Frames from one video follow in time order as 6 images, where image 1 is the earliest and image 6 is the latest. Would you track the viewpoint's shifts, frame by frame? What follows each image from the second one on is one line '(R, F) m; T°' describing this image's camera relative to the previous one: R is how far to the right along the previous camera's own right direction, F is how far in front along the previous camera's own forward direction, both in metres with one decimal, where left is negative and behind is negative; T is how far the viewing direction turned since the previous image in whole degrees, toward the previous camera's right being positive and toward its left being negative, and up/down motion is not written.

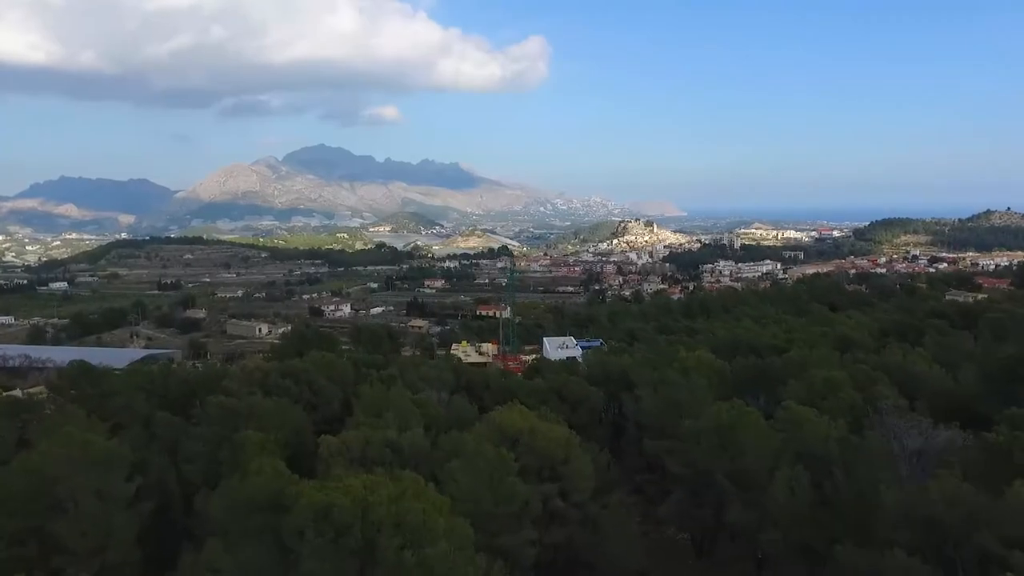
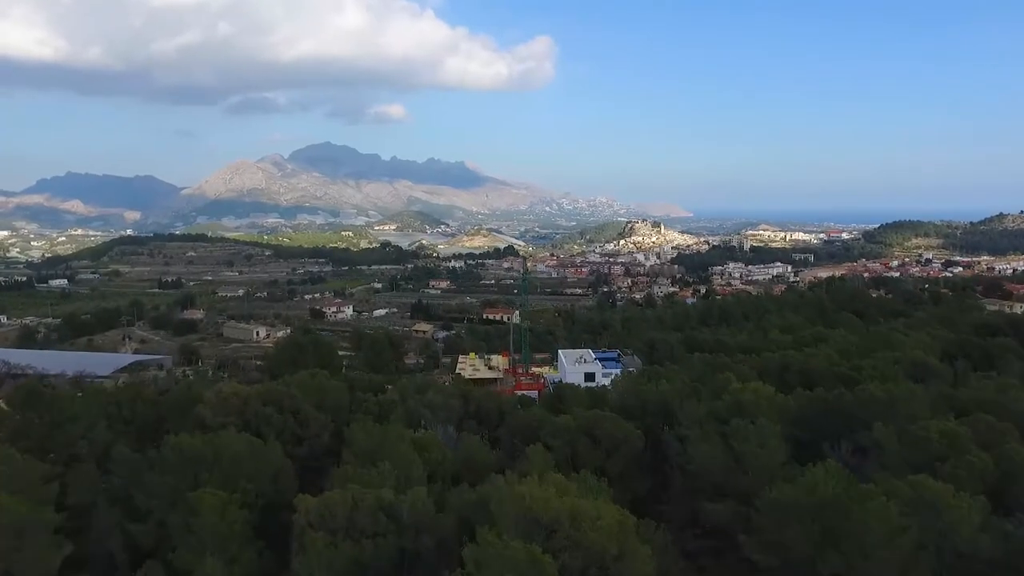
(-0.4, +3.6) m; 0°
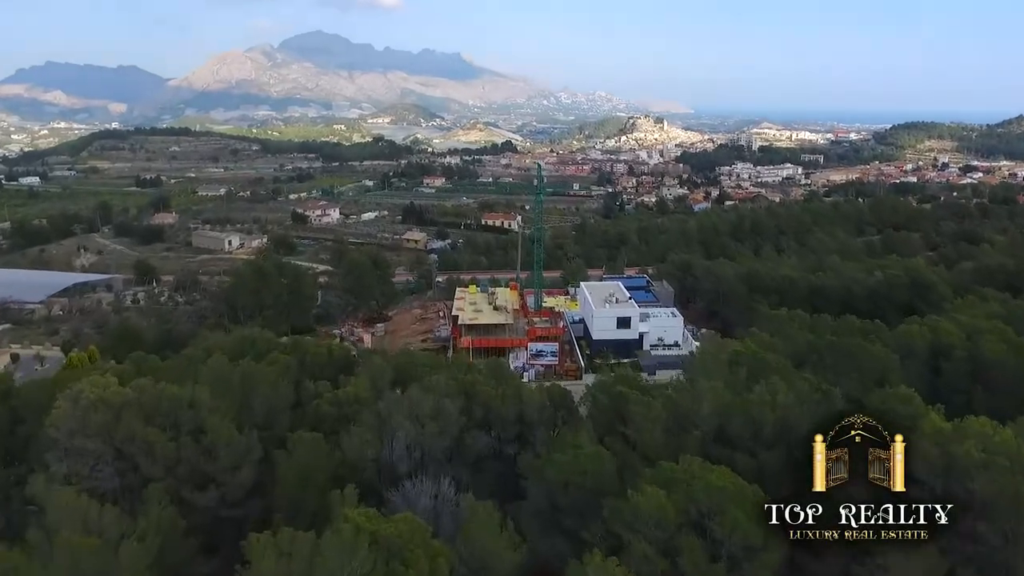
(-0.6, +8.5) m; 0°
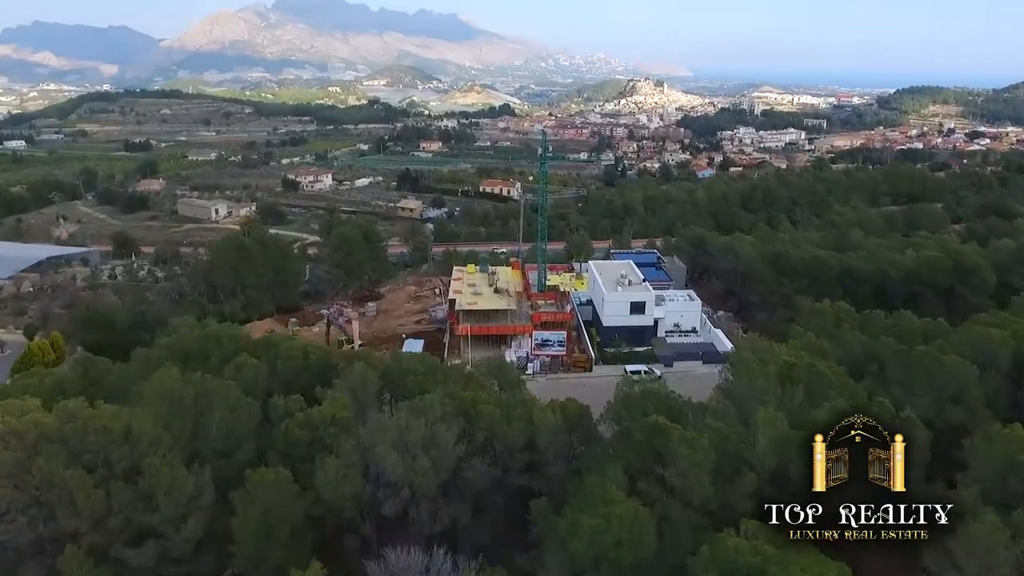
(-0.2, +2.7) m; 0°
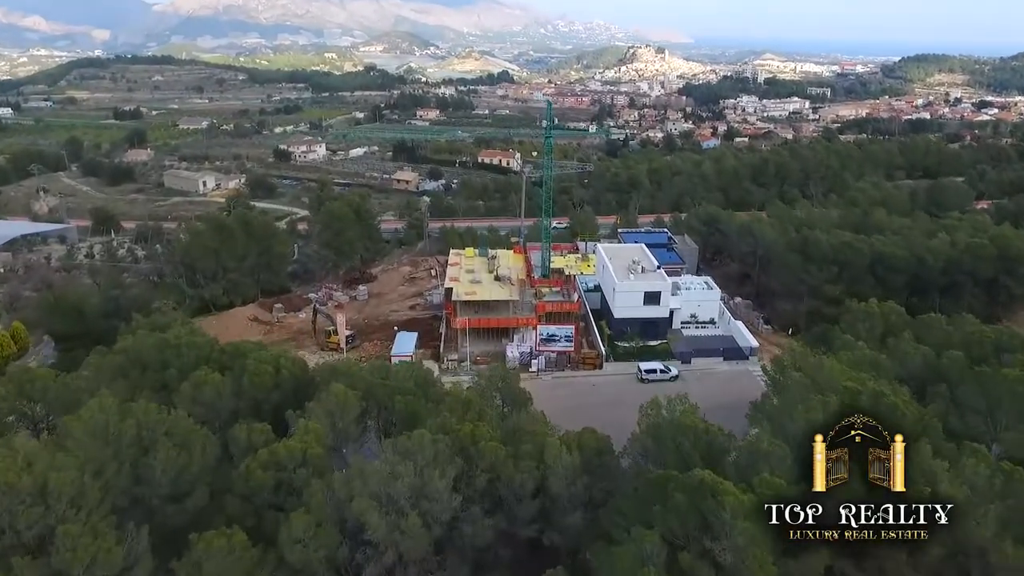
(-0.1, +2.4) m; 0°
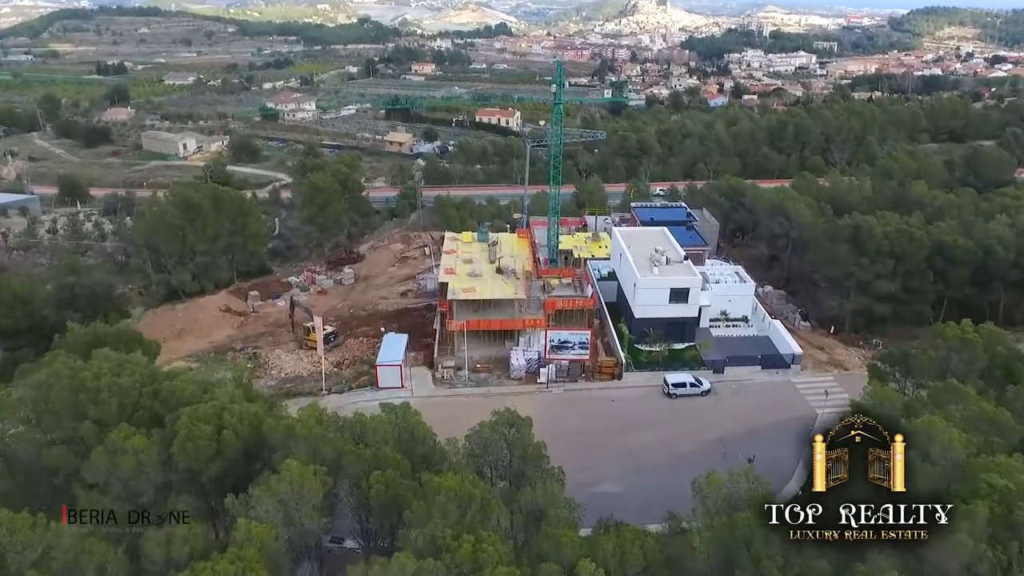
(-0.2, +3.4) m; 0°
